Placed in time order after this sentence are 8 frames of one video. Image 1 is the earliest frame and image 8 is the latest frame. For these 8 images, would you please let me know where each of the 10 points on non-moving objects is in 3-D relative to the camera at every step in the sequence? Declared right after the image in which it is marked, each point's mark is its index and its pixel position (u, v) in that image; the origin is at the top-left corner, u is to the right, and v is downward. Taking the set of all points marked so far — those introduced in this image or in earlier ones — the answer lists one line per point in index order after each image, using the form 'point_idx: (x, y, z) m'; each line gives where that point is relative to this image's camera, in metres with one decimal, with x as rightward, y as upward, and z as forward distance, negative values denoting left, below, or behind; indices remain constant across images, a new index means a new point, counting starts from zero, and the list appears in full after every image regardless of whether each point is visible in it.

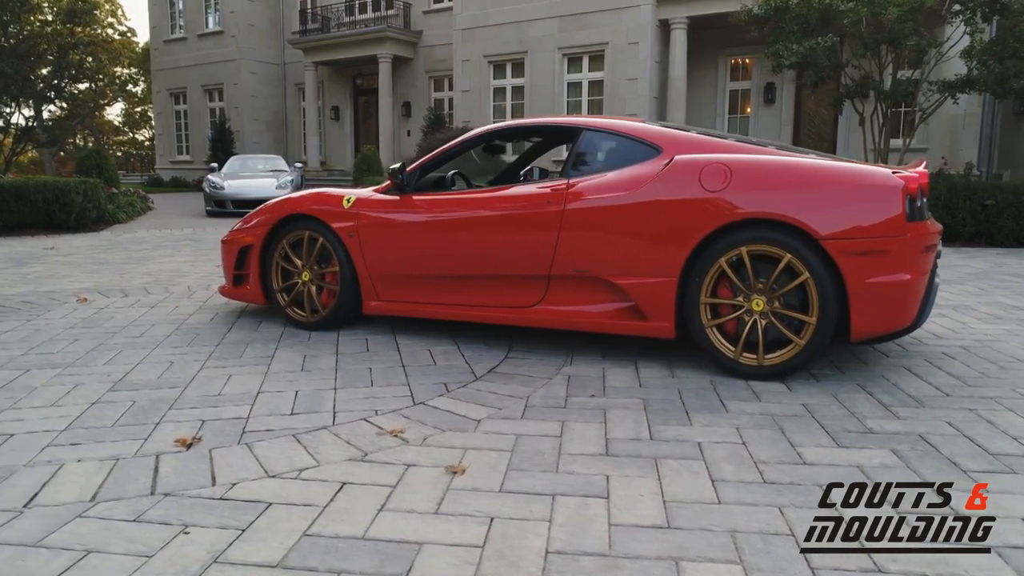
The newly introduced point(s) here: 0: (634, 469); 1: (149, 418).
0: (+0.4, -0.7, +2.6) m
1: (-1.6, -0.6, +3.1) m
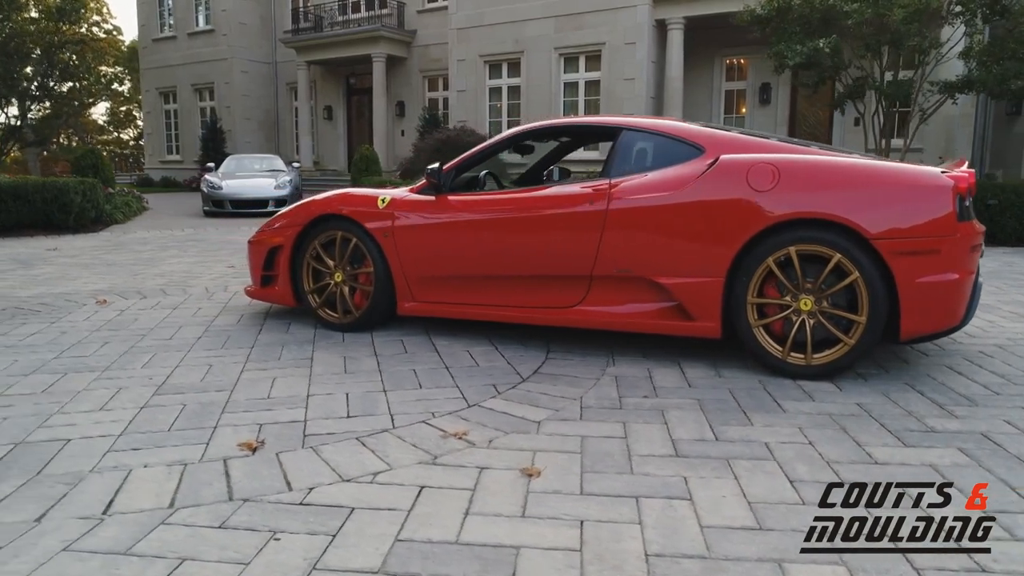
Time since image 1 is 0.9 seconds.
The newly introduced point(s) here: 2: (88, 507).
0: (+0.7, -0.7, +2.6) m
1: (-1.3, -0.6, +3.0) m
2: (-1.3, -0.7, +2.2) m
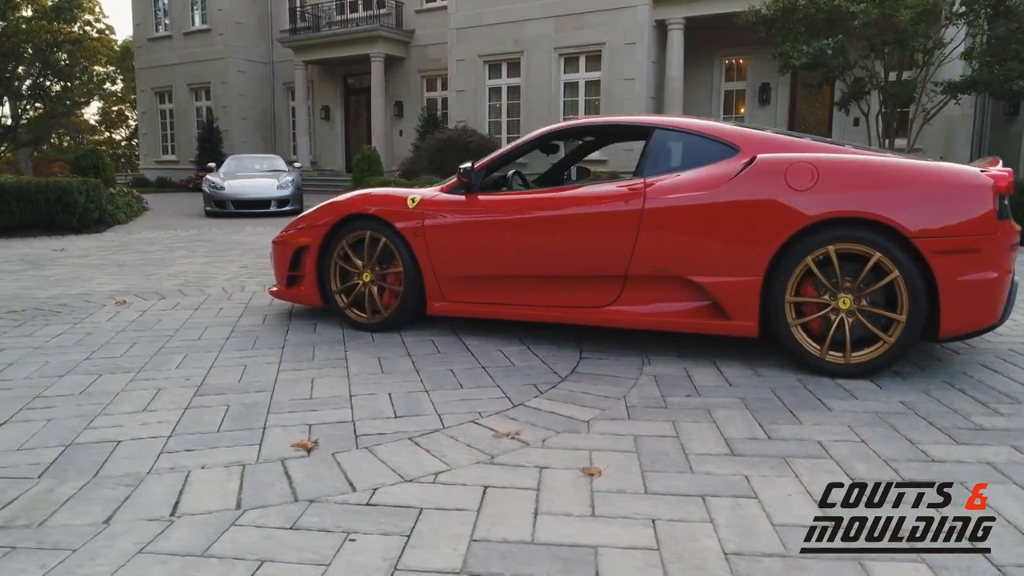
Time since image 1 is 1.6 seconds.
0: (+0.9, -0.7, +2.6) m
1: (-1.1, -0.6, +3.0) m
2: (-1.1, -0.7, +2.2) m
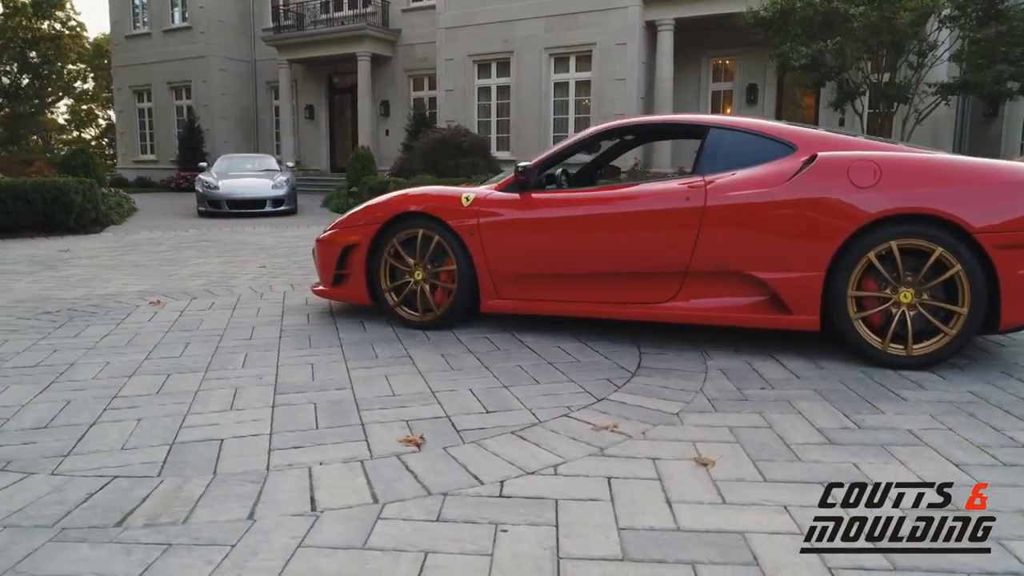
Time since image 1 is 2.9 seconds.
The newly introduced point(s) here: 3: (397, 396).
0: (+1.3, -0.6, +2.6) m
1: (-0.7, -0.6, +3.0) m
2: (-0.7, -0.7, +2.2) m
3: (-0.5, -0.5, +3.3) m
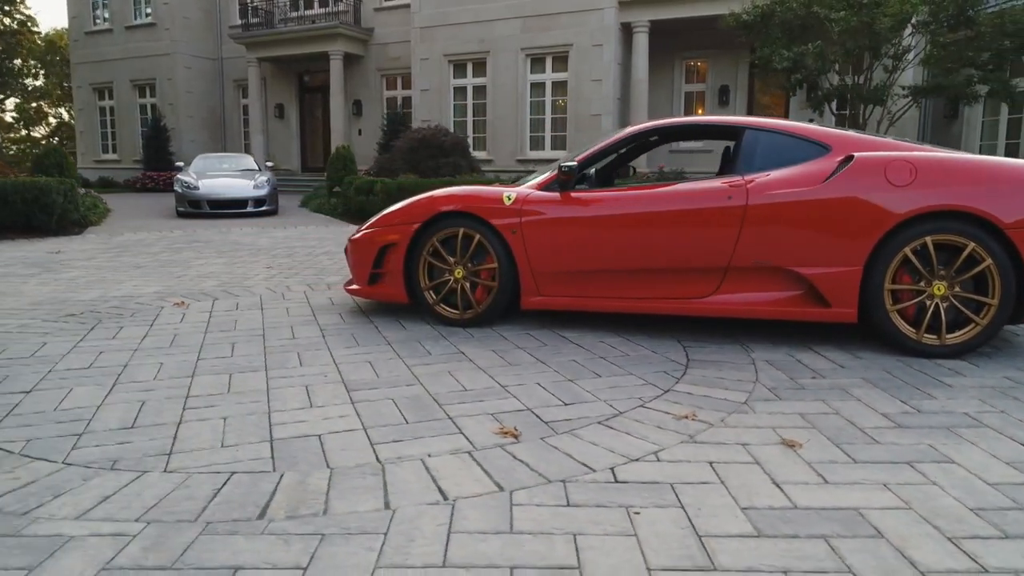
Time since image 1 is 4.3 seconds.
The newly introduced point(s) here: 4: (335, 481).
0: (+1.7, -0.6, +2.8) m
1: (-0.3, -0.5, +3.1) m
2: (-0.3, -0.7, +2.3) m
3: (-0.2, -0.5, +3.4) m
4: (-0.6, -0.7, +2.4) m
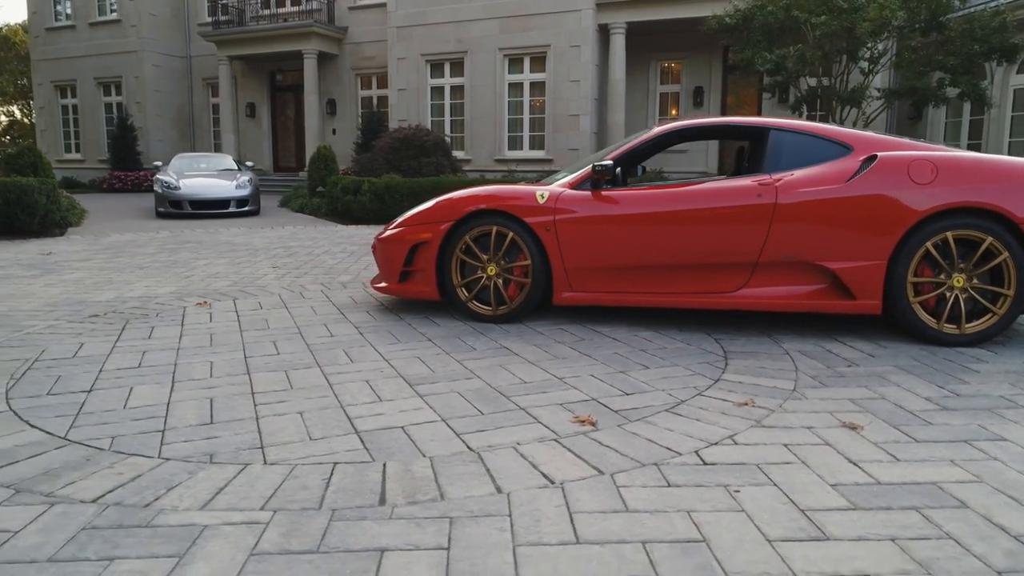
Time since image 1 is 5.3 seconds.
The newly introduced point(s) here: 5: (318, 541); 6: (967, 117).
0: (+2.0, -0.6, +3.0) m
1: (0.0, -0.5, +3.2) m
2: (+0.1, -0.6, +2.4) m
3: (+0.1, -0.5, +3.5) m
4: (-0.3, -0.6, +2.5) m
5: (-0.5, -0.7, +2.0) m
6: (+9.6, +3.6, +15.1) m
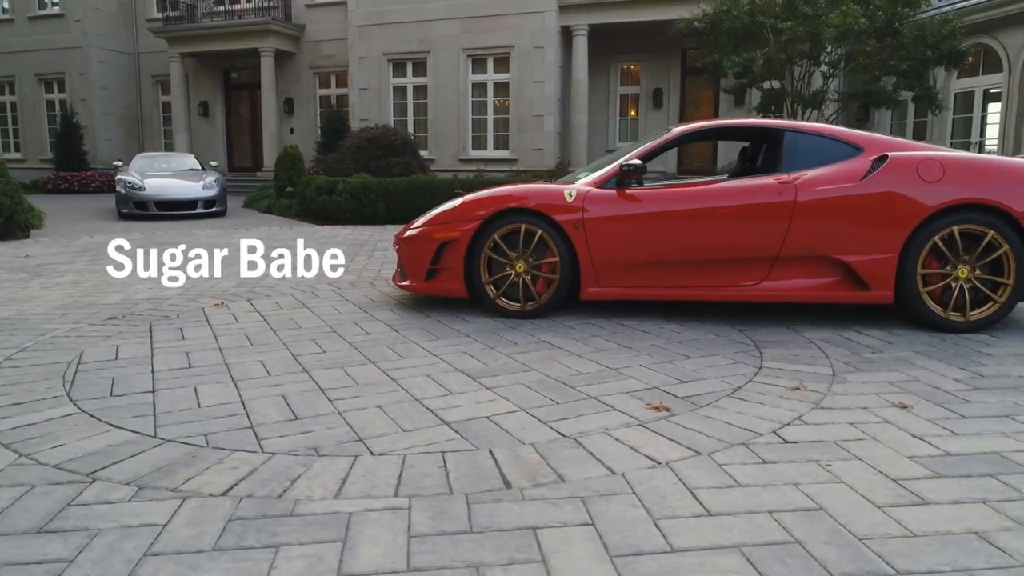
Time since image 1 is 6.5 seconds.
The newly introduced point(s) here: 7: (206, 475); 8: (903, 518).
0: (+2.4, -0.5, +3.3) m
1: (+0.3, -0.5, +3.3) m
2: (+0.4, -0.6, +2.6) m
3: (+0.4, -0.4, +3.7) m
4: (+0.1, -0.6, +2.6) m
5: (-0.1, -0.7, +2.1) m
6: (+9.0, +3.8, +15.9) m
7: (-1.1, -0.6, +2.5) m
8: (+1.2, -0.7, +2.1) m
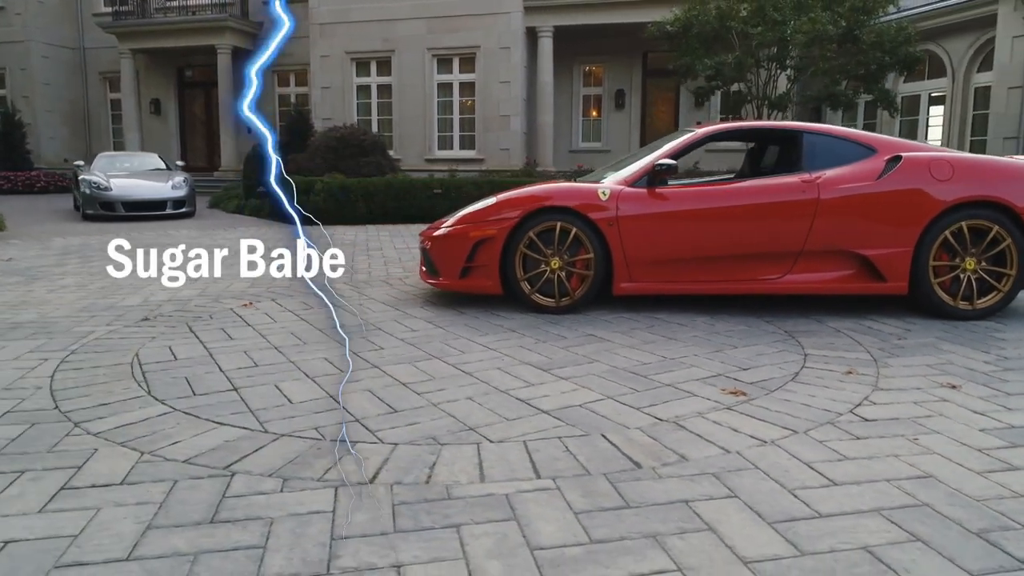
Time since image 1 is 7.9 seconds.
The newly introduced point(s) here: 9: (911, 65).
0: (+2.7, -0.4, +3.7) m
1: (+0.7, -0.5, +3.5) m
2: (+0.9, -0.6, +2.7) m
3: (+0.7, -0.4, +3.8) m
4: (+0.6, -0.6, +2.8) m
5: (+0.3, -0.7, +2.3) m
6: (+8.4, +3.9, +16.7) m
7: (-0.6, -0.6, +2.5) m
8: (+1.7, -0.7, +2.4) m
9: (+7.7, +4.3, +13.7) m
